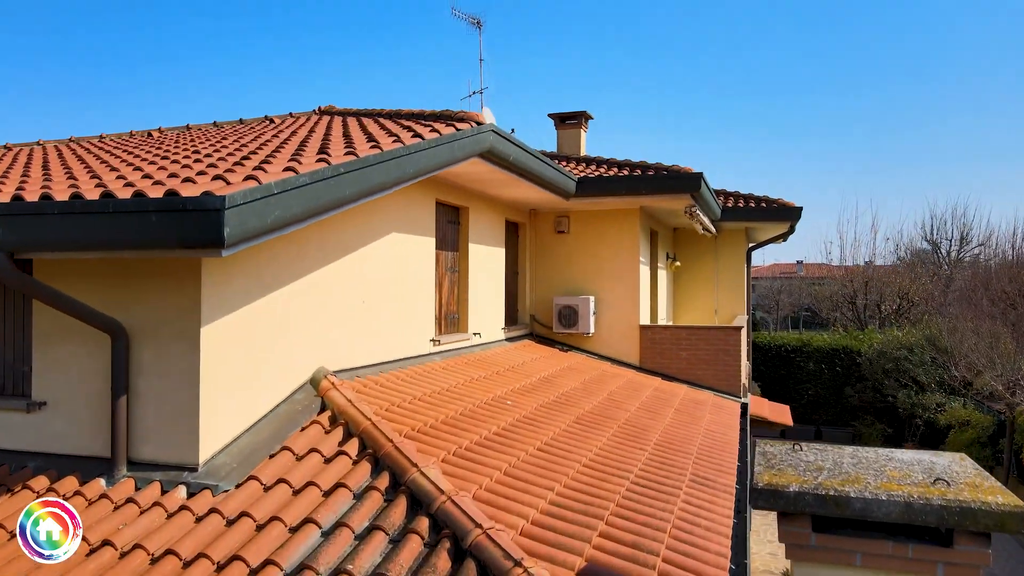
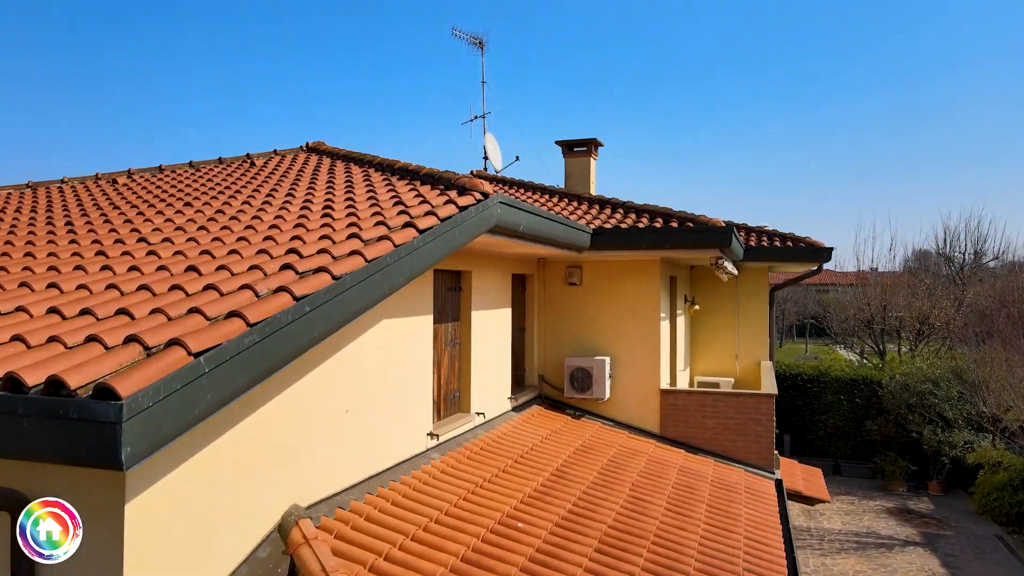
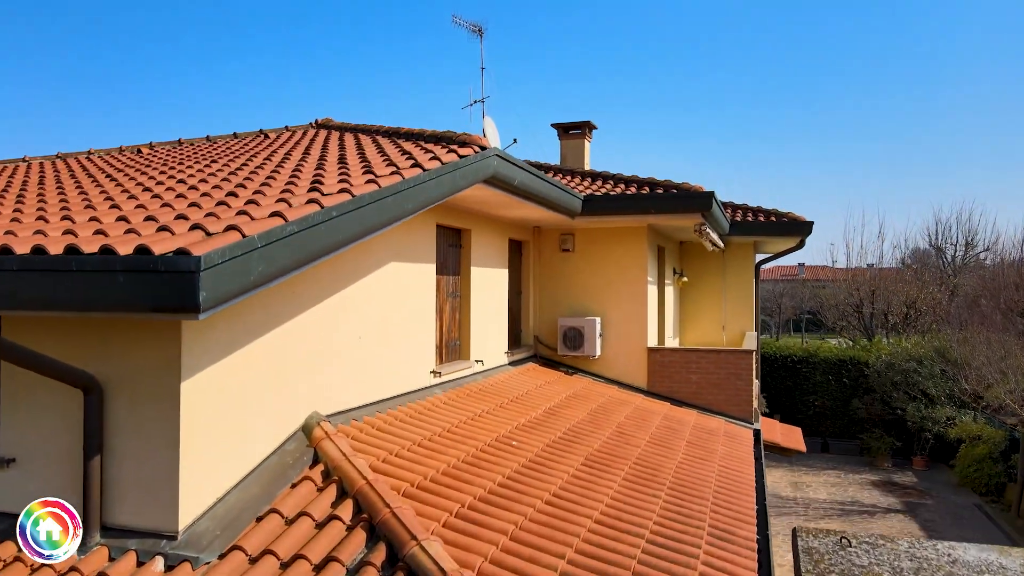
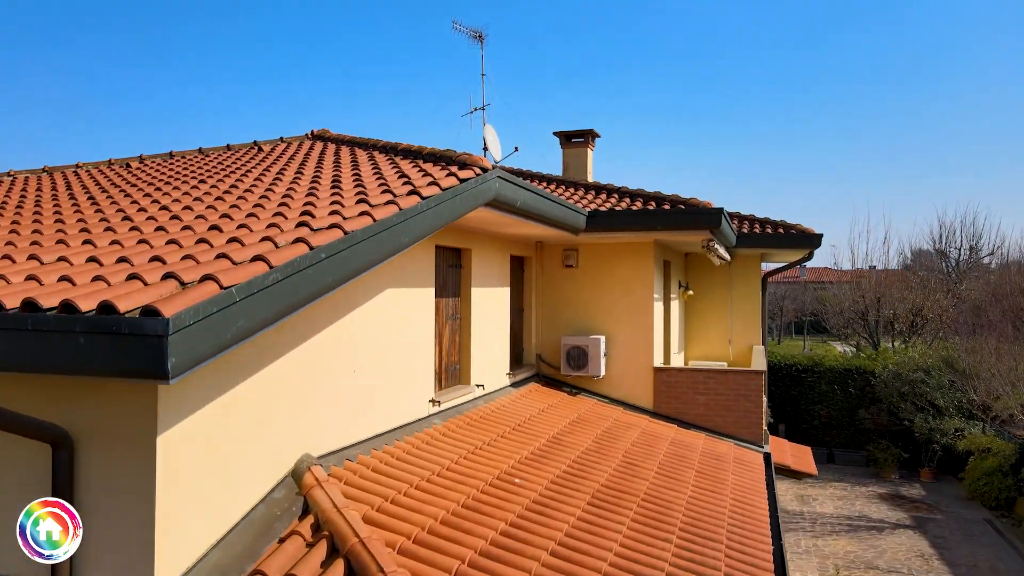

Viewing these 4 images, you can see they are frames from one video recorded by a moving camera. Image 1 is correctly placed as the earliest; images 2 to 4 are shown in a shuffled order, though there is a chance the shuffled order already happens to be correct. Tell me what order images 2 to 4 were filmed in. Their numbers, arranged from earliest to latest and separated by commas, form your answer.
3, 4, 2
